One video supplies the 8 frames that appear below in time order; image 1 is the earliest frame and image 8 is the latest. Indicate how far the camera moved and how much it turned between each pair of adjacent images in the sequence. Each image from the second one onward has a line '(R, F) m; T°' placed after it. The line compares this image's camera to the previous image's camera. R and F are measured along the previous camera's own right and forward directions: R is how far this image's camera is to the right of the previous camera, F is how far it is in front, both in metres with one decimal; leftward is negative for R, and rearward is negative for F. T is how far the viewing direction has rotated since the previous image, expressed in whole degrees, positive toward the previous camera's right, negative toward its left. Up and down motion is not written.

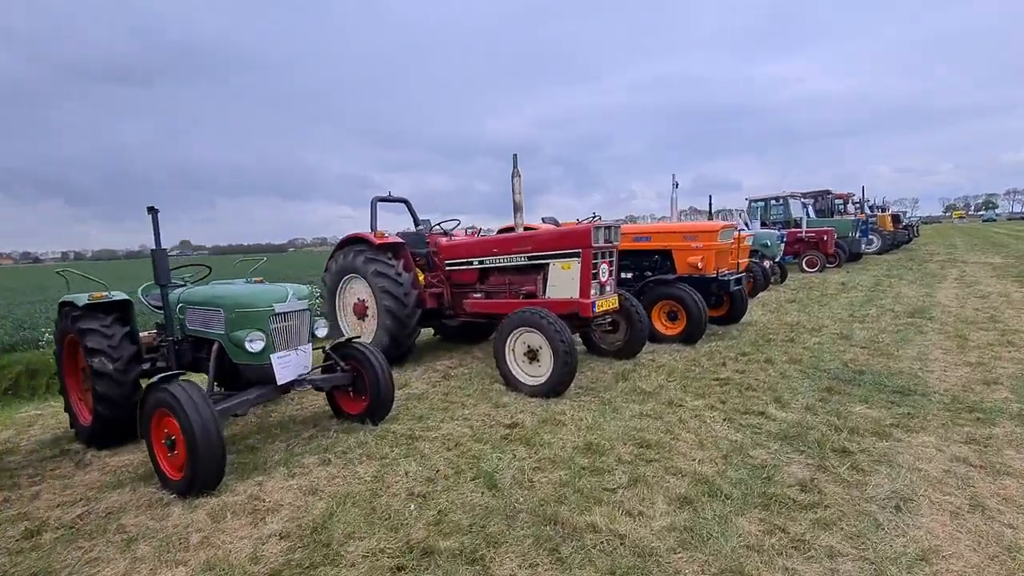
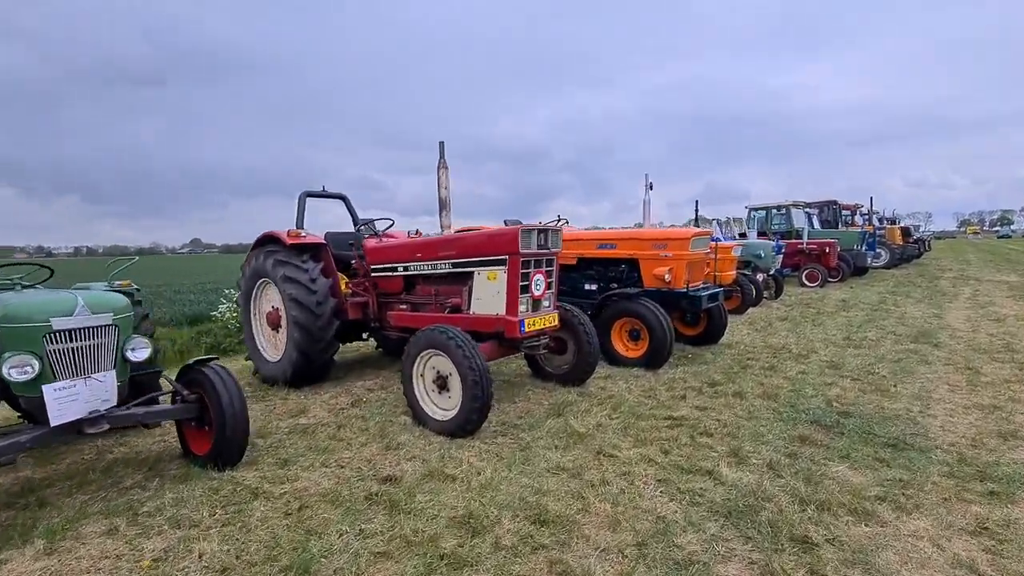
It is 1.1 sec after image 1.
(+0.7, +0.8) m; -1°
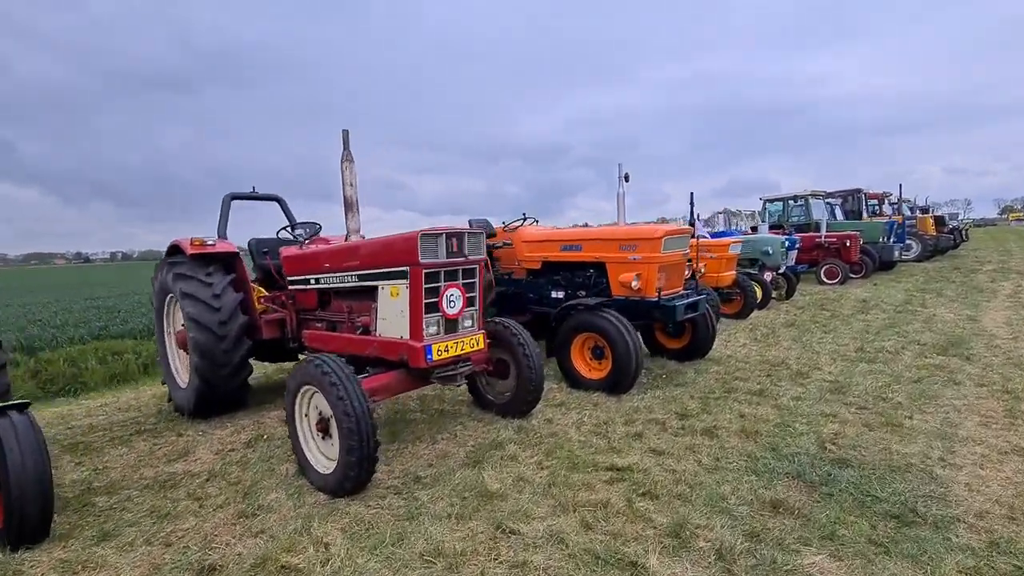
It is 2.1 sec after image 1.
(+0.7, +0.7) m; -3°
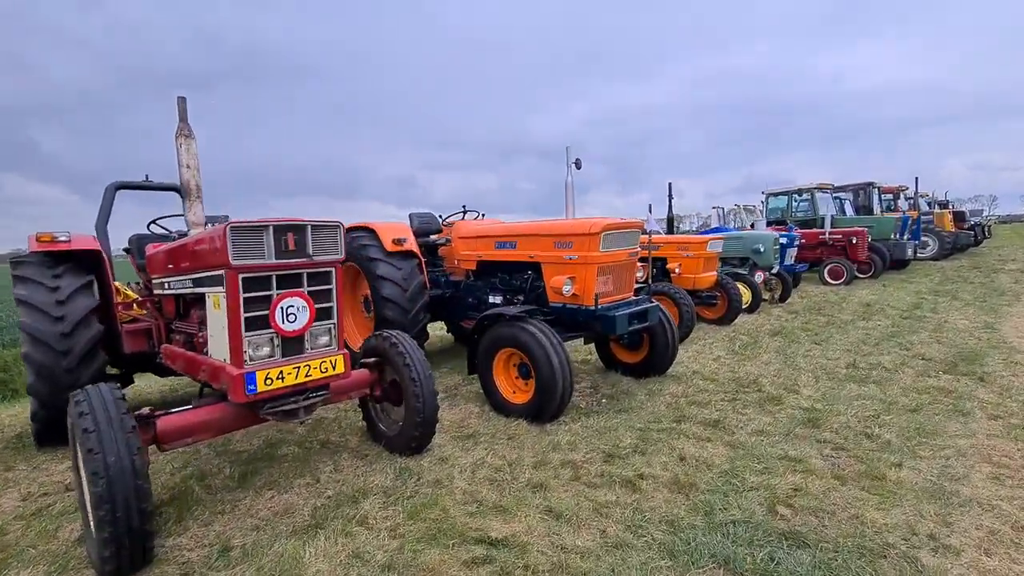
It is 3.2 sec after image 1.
(+0.8, +0.7) m; -1°
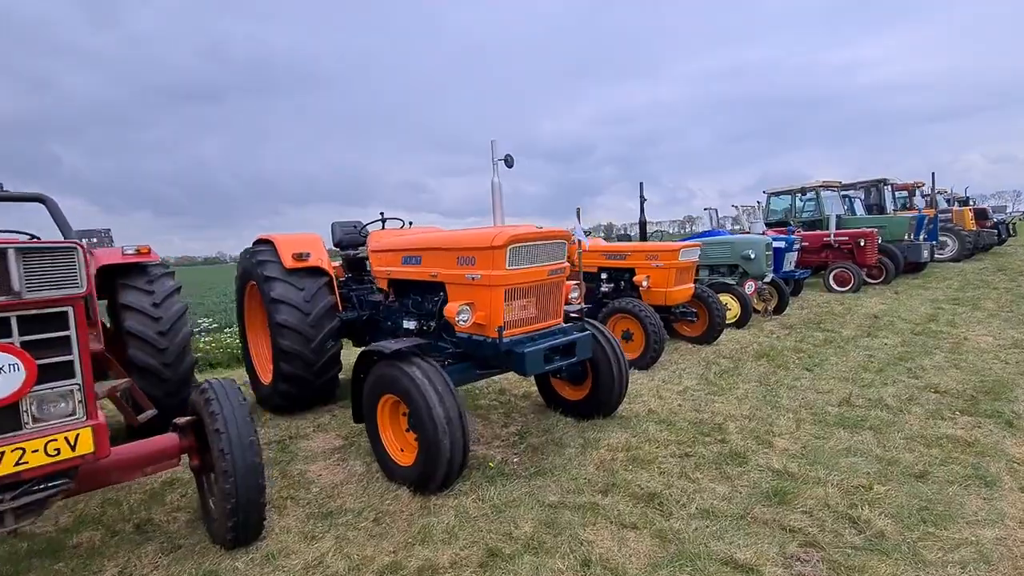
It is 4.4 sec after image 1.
(+0.7, +0.8) m; -1°
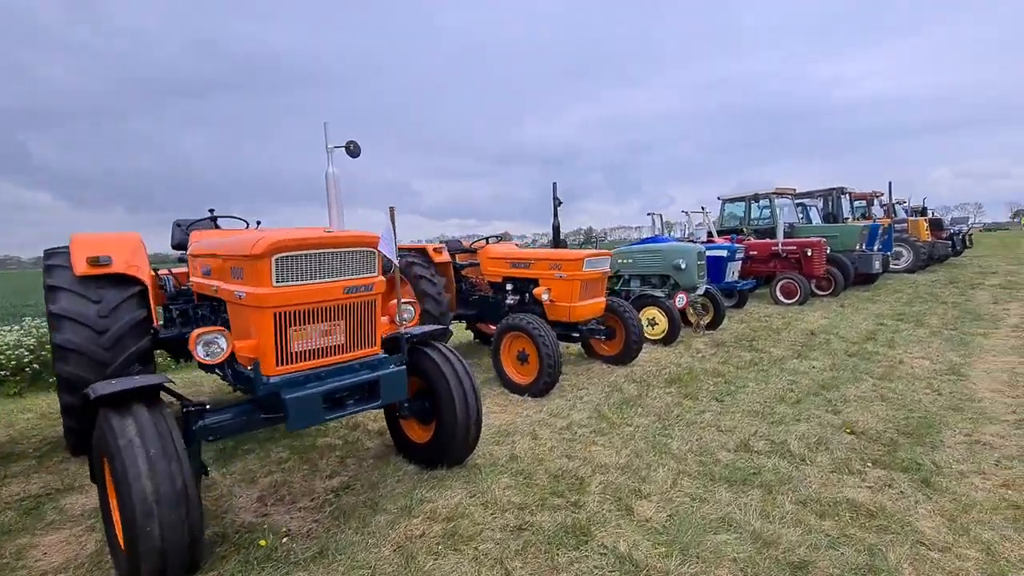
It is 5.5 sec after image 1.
(+0.9, +0.7) m; +2°
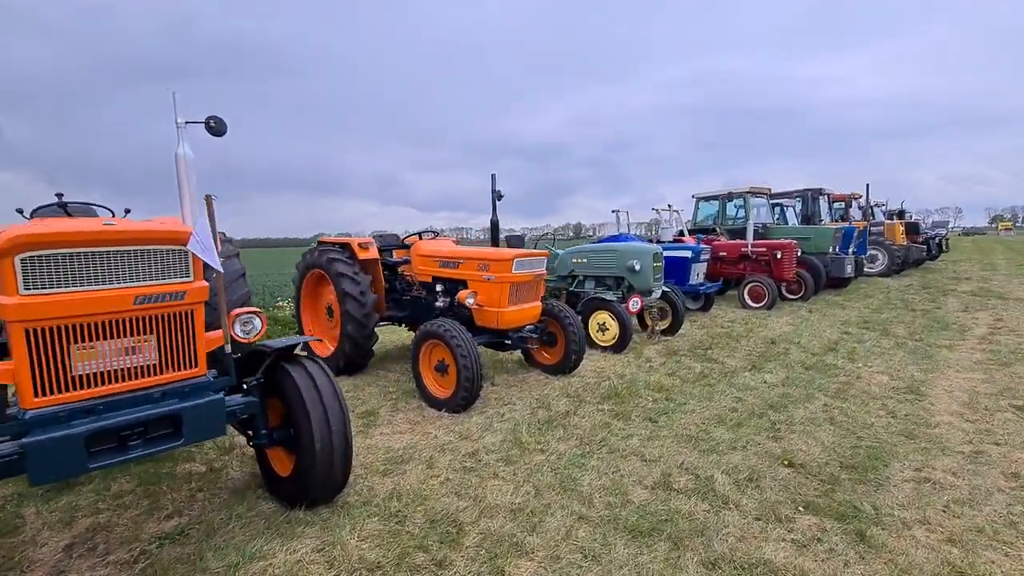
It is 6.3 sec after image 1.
(+0.5, +0.4) m; +1°
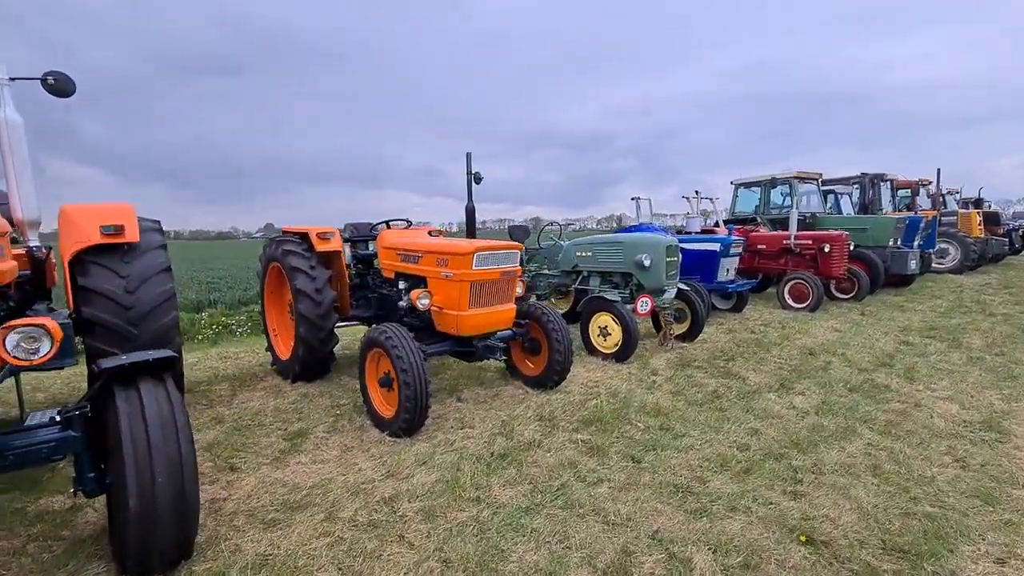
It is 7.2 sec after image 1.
(+0.5, +0.7) m; -5°
